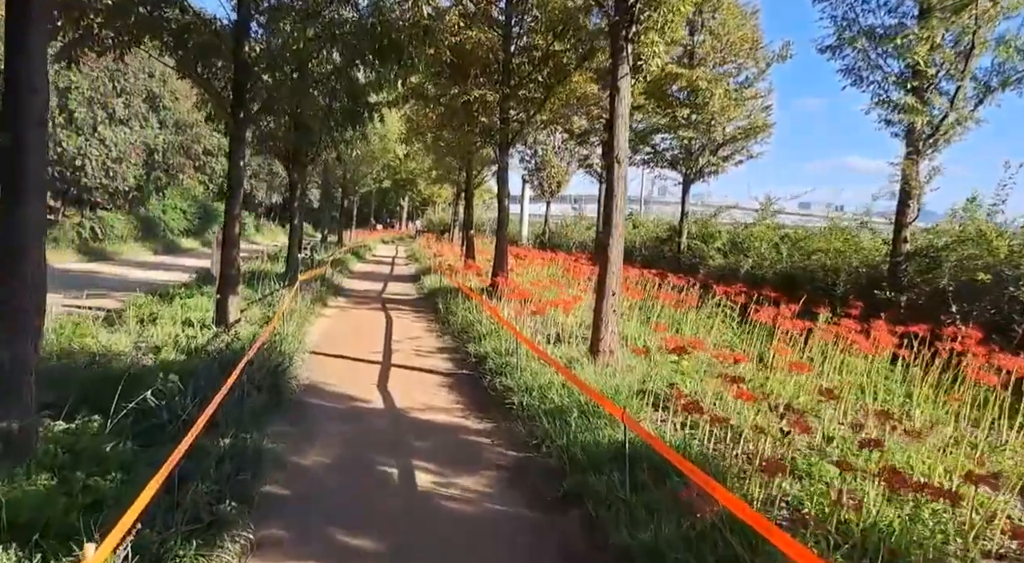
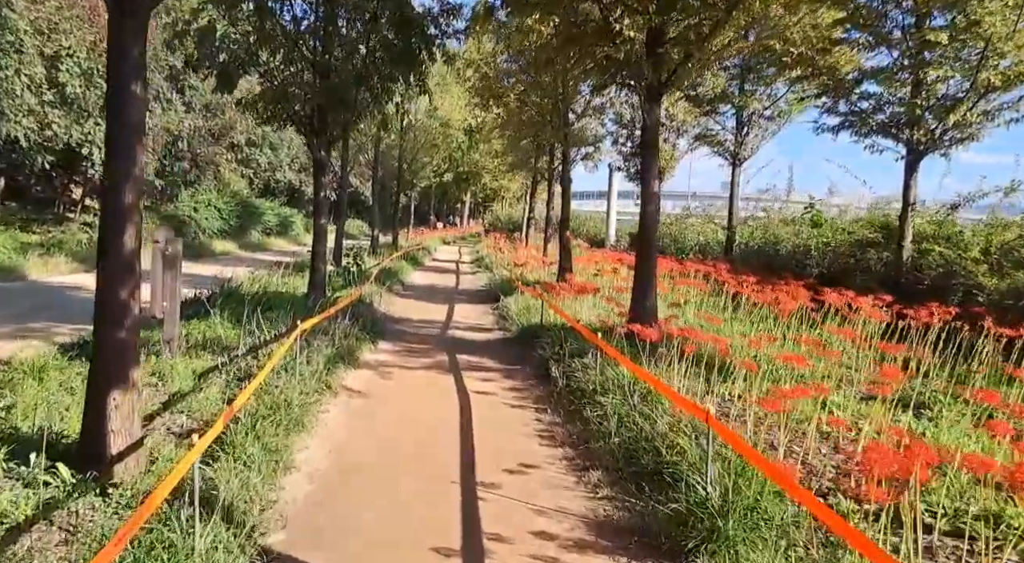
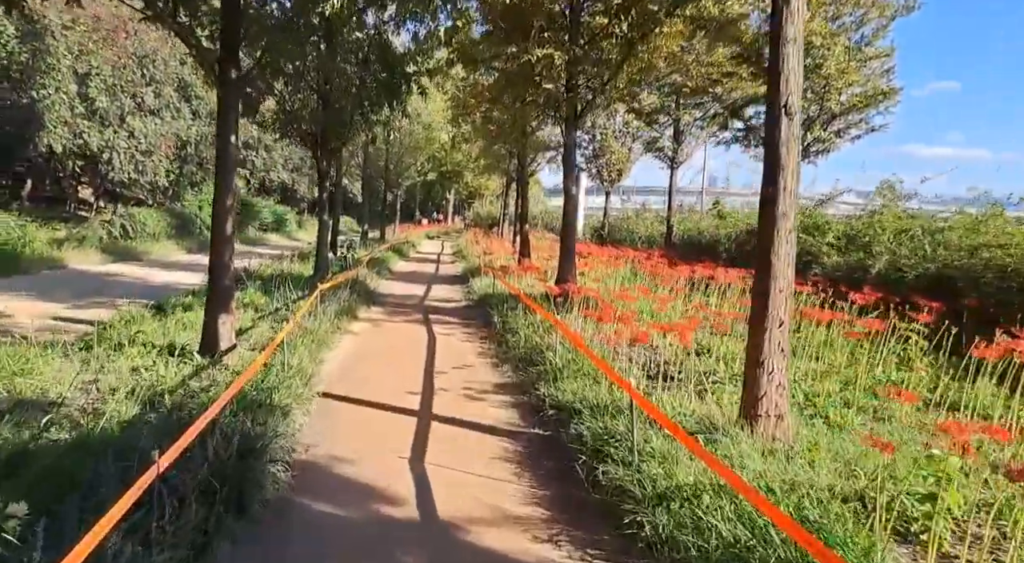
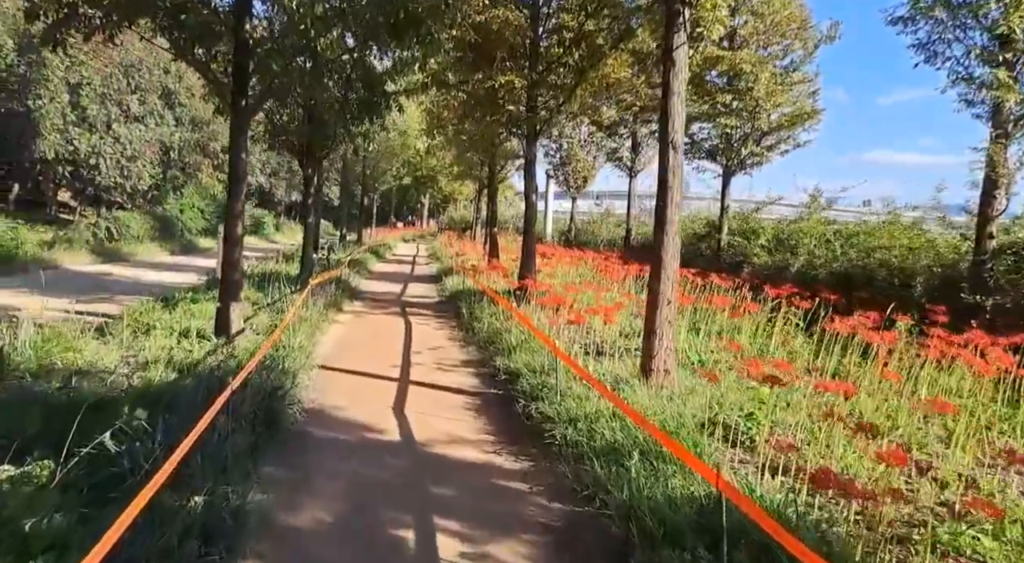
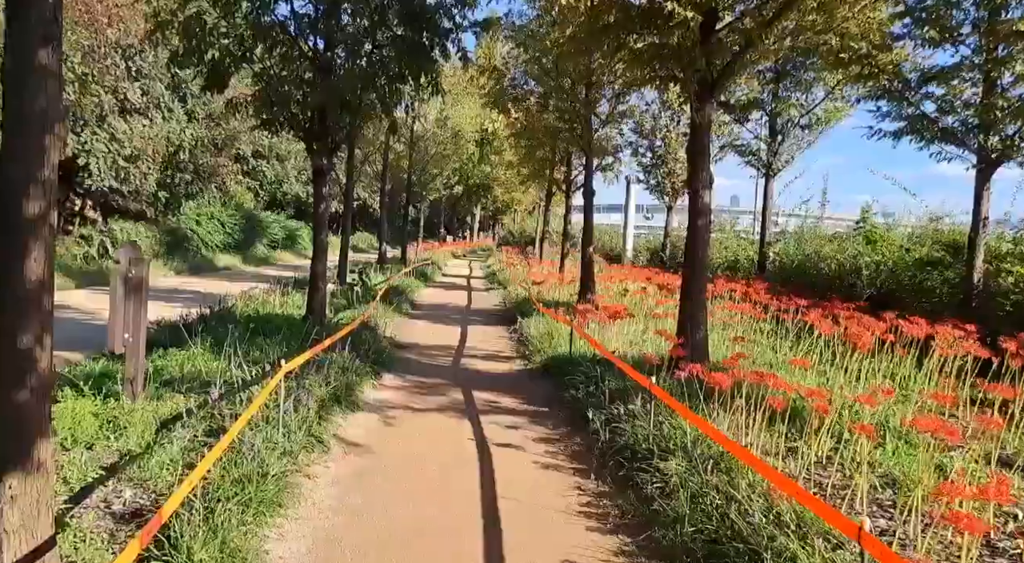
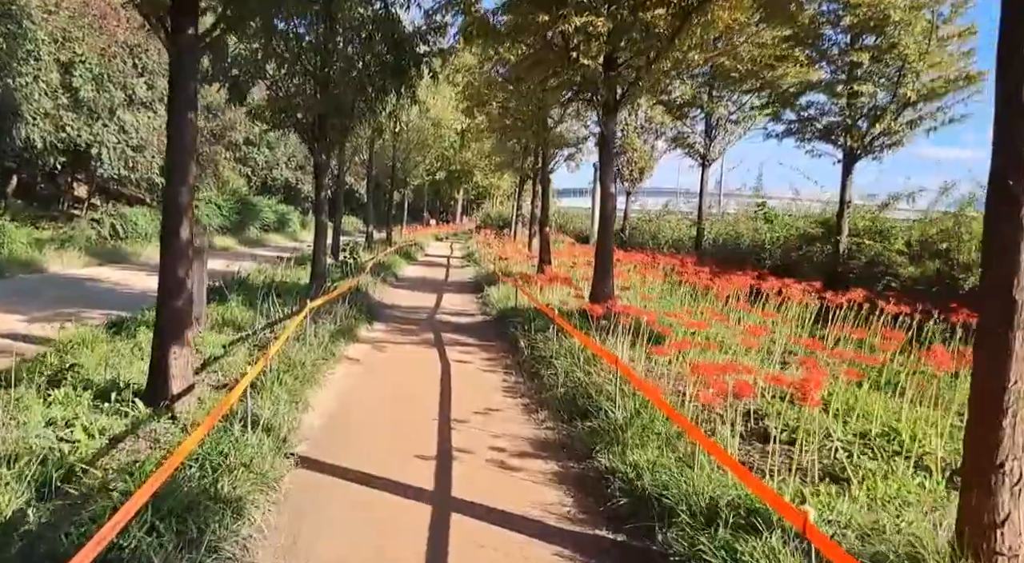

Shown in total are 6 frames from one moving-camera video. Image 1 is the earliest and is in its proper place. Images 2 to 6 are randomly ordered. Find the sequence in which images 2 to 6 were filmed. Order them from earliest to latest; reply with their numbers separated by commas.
4, 3, 6, 2, 5
